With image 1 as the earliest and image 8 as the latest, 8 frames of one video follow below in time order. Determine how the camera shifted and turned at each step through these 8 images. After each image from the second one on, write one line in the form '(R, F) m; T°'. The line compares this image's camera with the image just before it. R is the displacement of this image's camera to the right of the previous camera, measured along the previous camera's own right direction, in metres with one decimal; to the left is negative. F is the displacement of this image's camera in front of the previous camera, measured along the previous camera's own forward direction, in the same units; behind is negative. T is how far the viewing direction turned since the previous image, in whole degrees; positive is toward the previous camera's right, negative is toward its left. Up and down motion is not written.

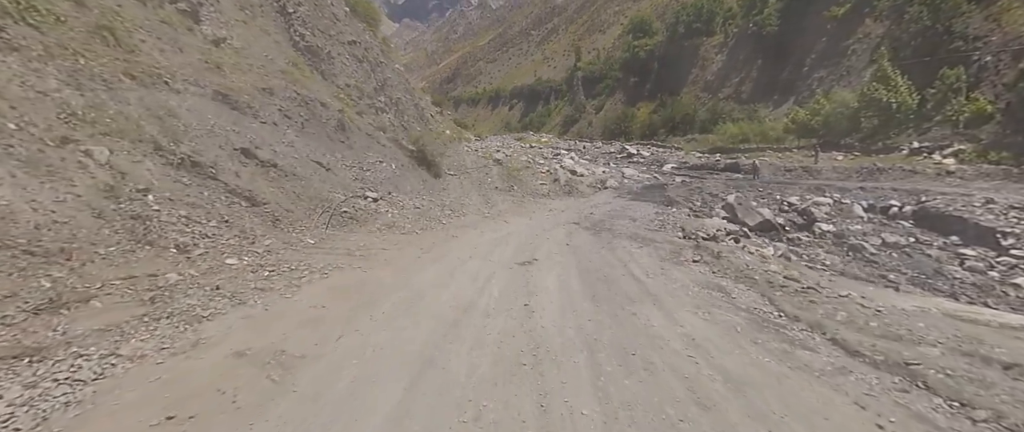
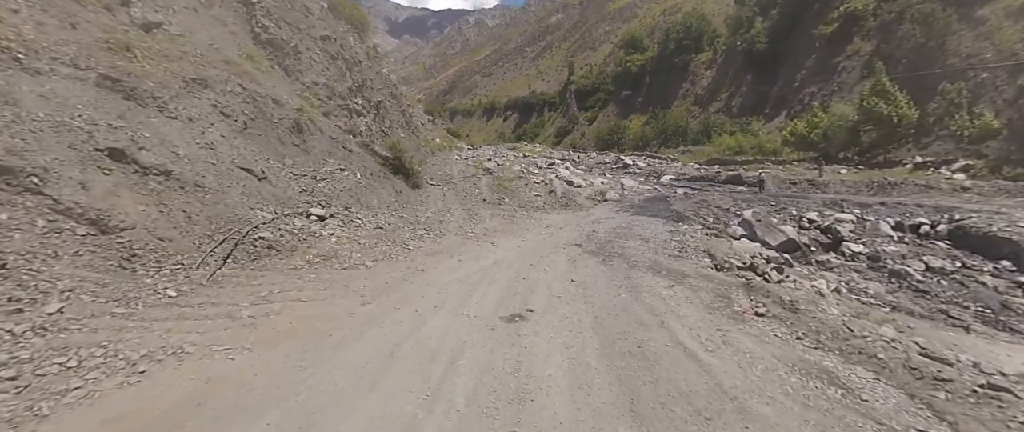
(+0.2, +3.2) m; +1°
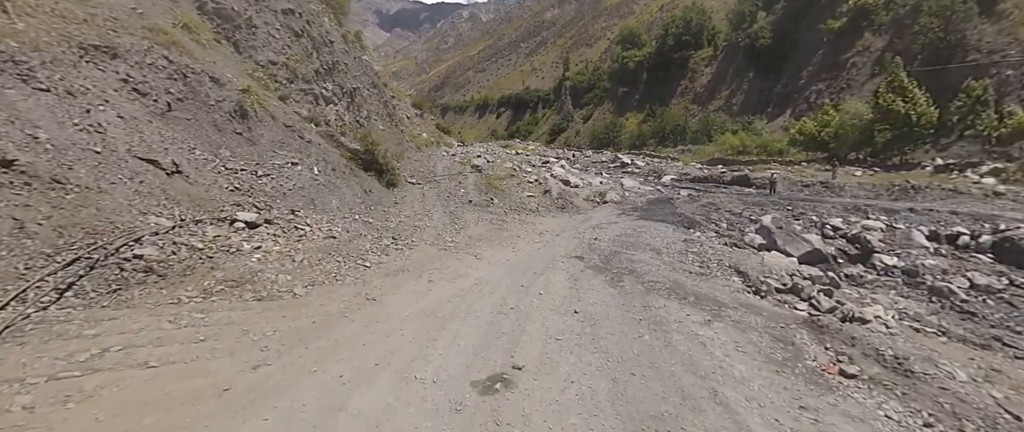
(+0.2, +2.3) m; +1°
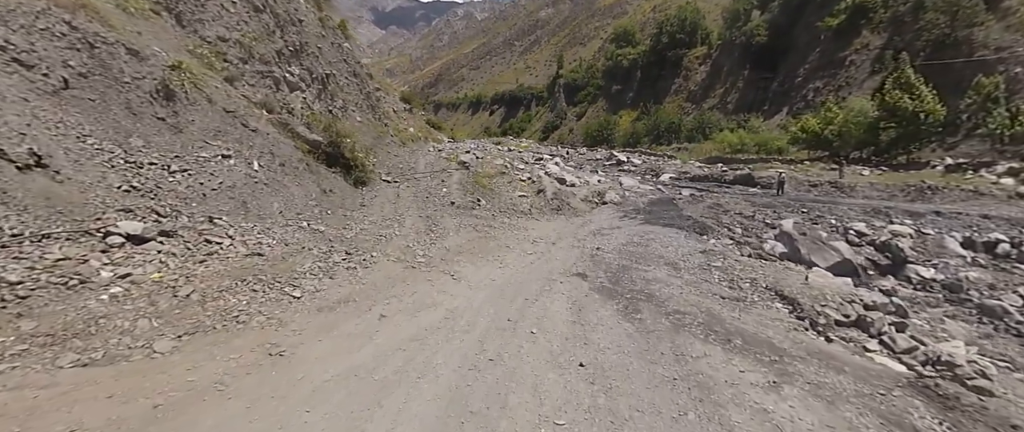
(+0.1, +2.1) m; +1°
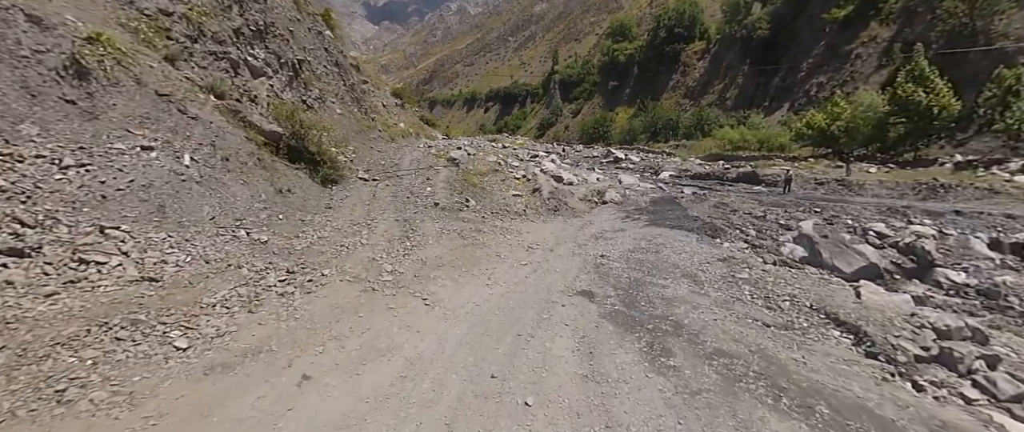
(+0.1, +1.7) m; +1°
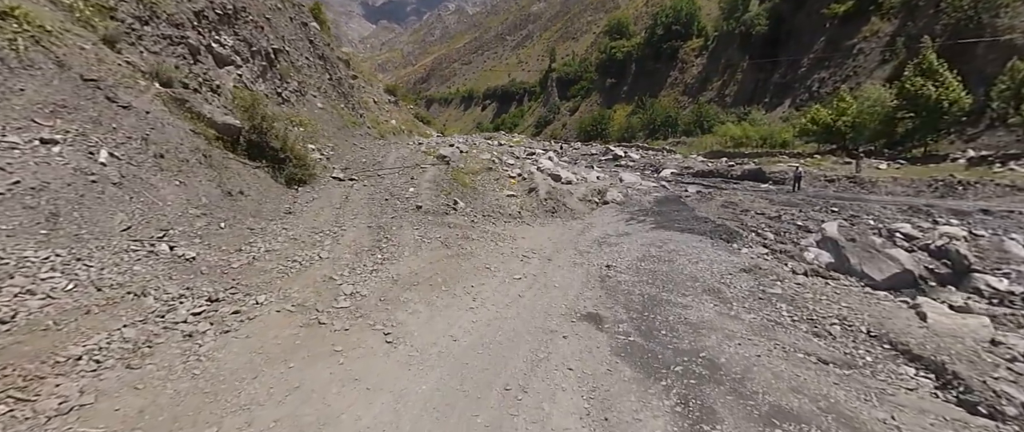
(+0.1, +1.4) m; 0°
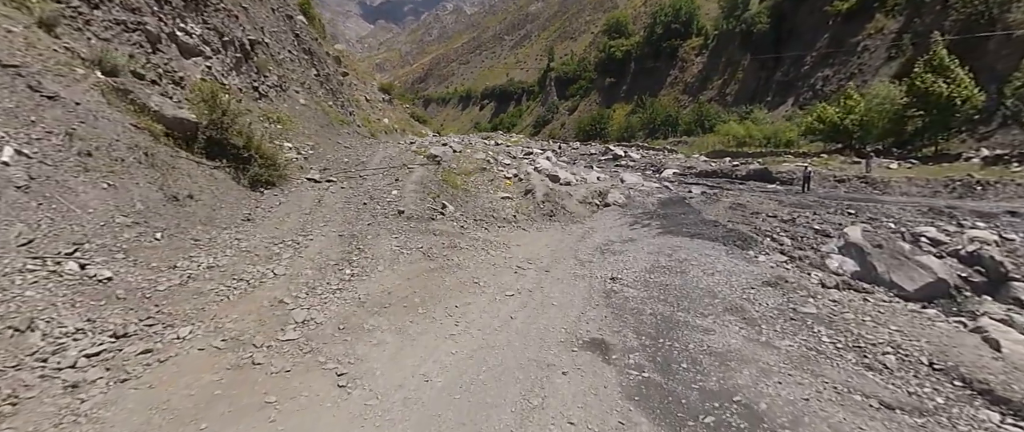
(+0.1, +1.1) m; 0°
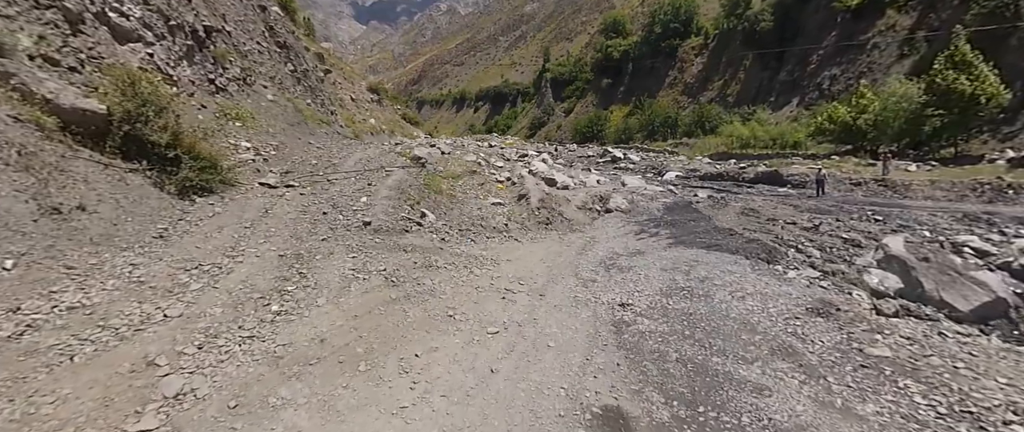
(+0.2, +1.5) m; 0°
